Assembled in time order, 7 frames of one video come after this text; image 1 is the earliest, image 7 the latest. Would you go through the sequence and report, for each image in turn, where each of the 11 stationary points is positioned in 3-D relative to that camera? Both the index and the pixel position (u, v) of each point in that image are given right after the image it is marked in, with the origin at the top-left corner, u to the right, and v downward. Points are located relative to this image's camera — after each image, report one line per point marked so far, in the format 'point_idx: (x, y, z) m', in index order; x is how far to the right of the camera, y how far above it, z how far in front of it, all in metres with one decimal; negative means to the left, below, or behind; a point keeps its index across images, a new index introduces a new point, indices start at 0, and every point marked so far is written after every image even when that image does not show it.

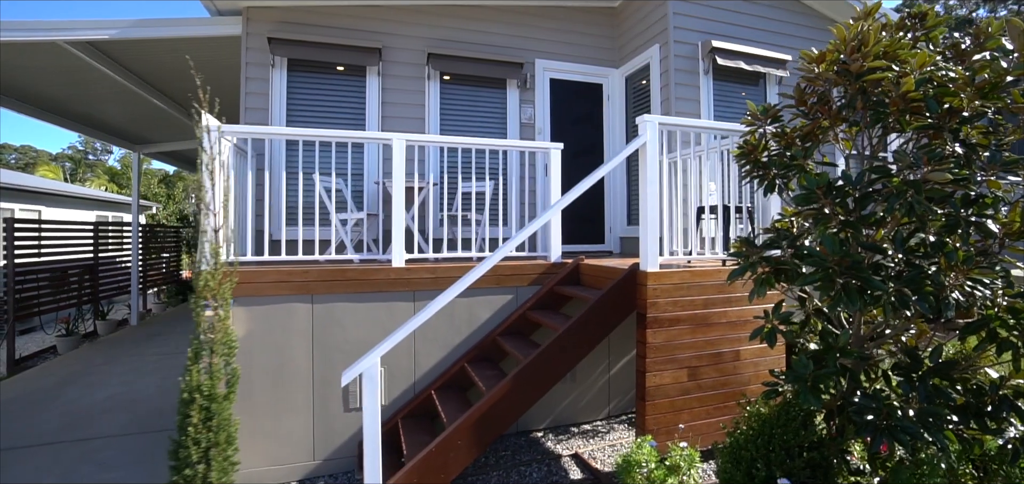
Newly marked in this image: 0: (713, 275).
0: (+1.3, -0.2, +3.3) m
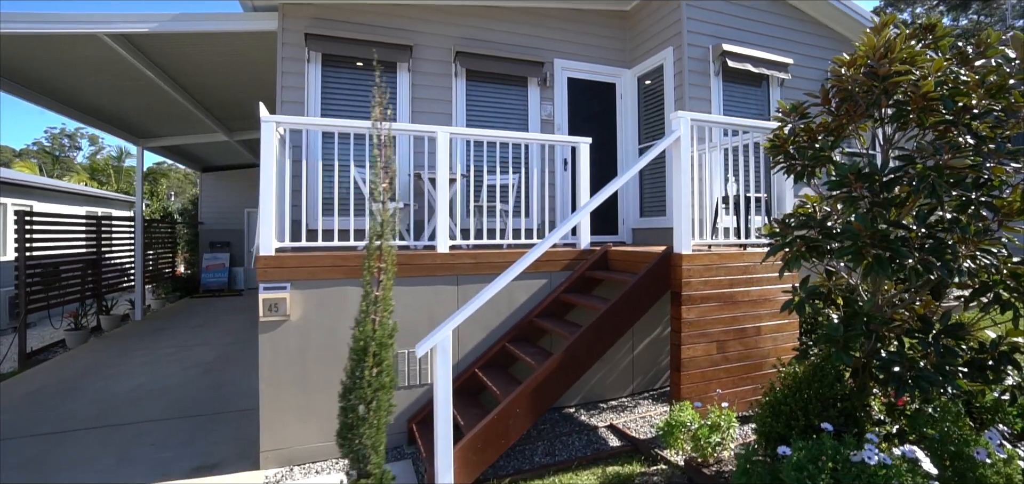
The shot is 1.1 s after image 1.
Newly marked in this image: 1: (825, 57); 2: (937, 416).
0: (+1.6, -0.1, +3.7) m
1: (+3.6, +2.1, +5.7) m
2: (+2.1, -0.9, +2.5) m
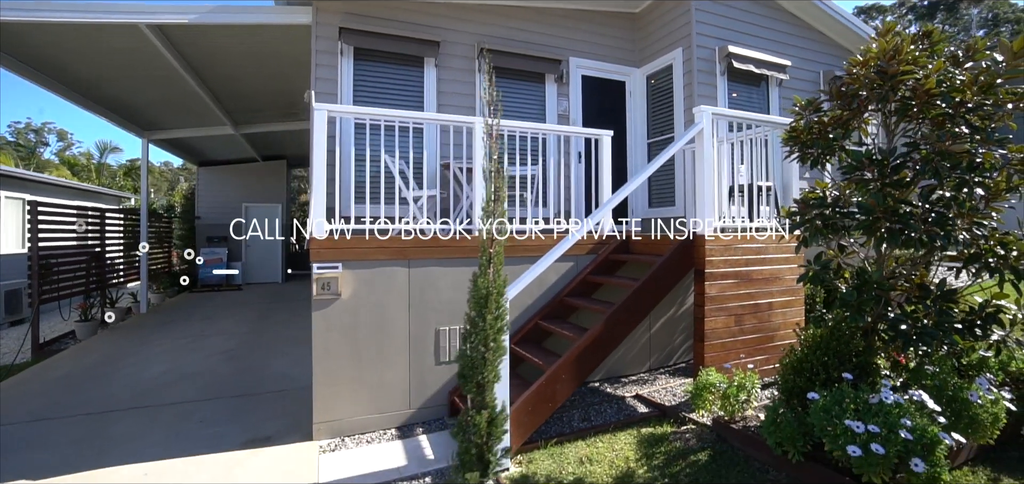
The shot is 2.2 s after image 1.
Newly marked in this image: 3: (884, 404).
0: (+1.9, 0.0, +4.1) m
1: (+3.8, +2.3, +6.2) m
2: (+2.5, -0.7, +2.9) m
3: (+1.9, -0.8, +2.6) m
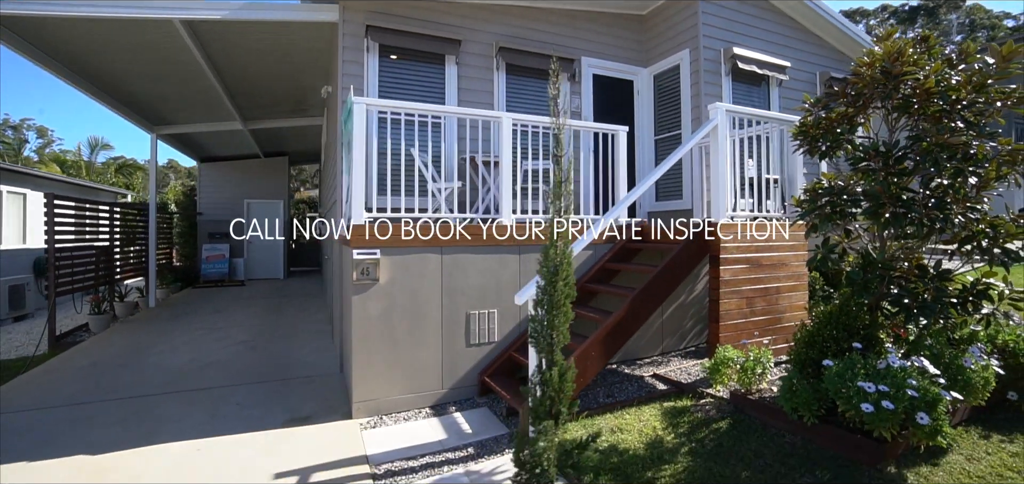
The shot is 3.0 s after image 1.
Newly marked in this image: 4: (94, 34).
0: (+2.2, +0.1, +4.4) m
1: (+3.9, +2.4, +6.5) m
2: (+2.7, -0.6, +3.2) m
3: (+2.2, -0.7, +2.9) m
4: (-4.3, +2.1, +5.1) m
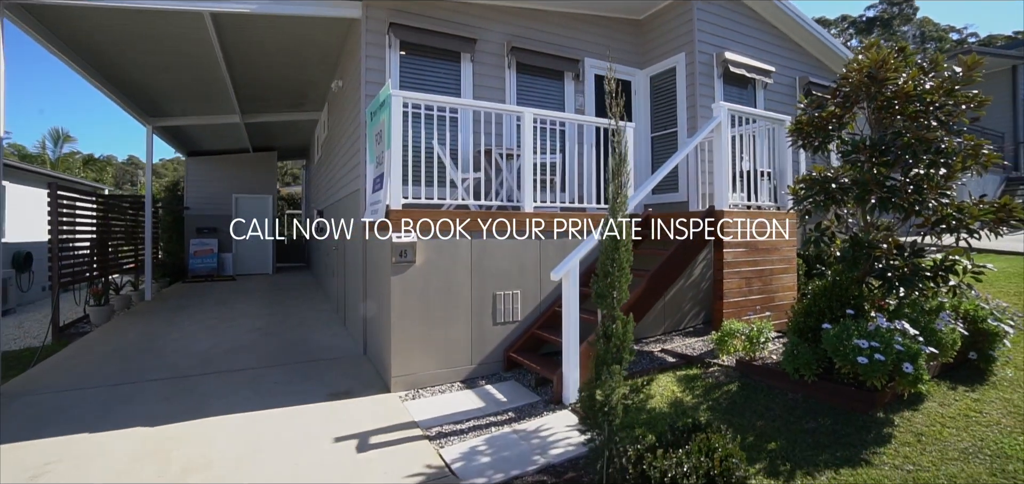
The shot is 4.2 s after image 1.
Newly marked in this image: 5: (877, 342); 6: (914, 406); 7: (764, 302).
0: (+2.4, +0.3, +4.9) m
1: (+4.0, +2.5, +7.1) m
2: (+3.0, -0.5, +3.8) m
3: (+2.5, -0.6, +3.4) m
4: (-4.1, +2.3, +5.2) m
5: (+2.4, -0.7, +3.3) m
6: (+2.7, -1.1, +3.3) m
7: (+2.4, -0.6, +4.8) m
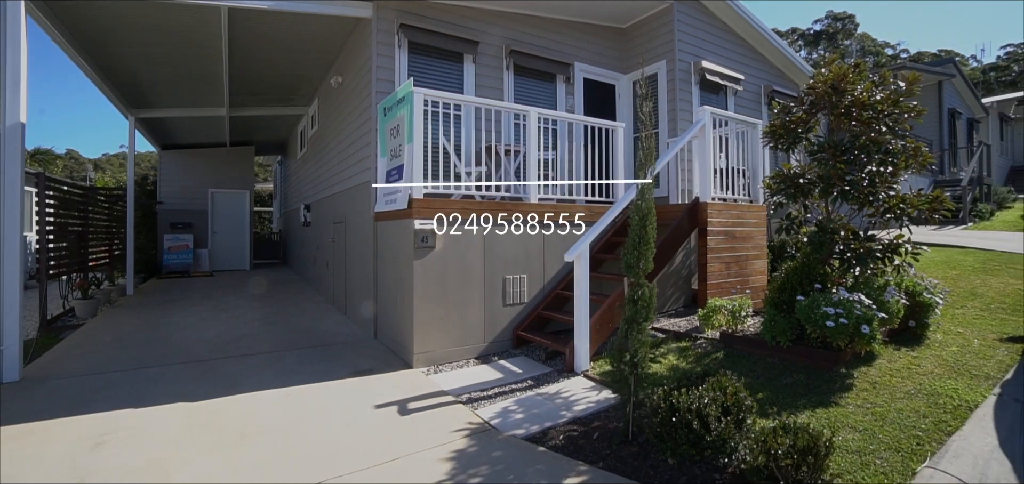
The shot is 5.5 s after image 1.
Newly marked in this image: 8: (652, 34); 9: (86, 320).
0: (+2.4, +0.4, +5.5) m
1: (+3.8, +2.6, +7.9) m
2: (+3.1, -0.4, +4.5) m
3: (+2.7, -0.5, +4.1) m
4: (-4.0, +2.4, +5.3) m
5: (+2.6, -0.5, +3.9) m
6: (+2.9, -1.0, +4.0) m
7: (+2.5, -0.4, +5.4) m
8: (+2.0, +2.9, +7.0) m
9: (-6.0, -1.1, +7.1) m
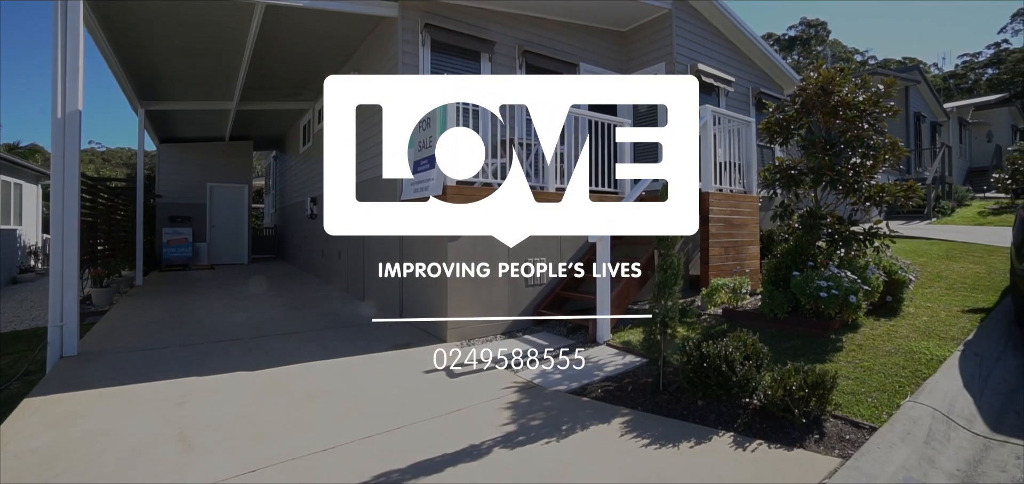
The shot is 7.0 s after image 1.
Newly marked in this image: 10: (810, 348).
0: (+2.6, +0.5, +6.1) m
1: (+3.9, +2.8, +8.5) m
2: (+3.4, -0.2, +5.0) m
3: (+3.0, -0.3, +4.6) m
4: (-3.8, +2.5, +5.5) m
5: (+2.9, -0.4, +4.5) m
6: (+3.1, -0.8, +4.6) m
7: (+2.7, -0.3, +6.0) m
8: (+2.1, +3.1, +7.6) m
9: (-5.9, -0.9, +7.2) m
10: (+2.5, -0.9, +4.2) m
